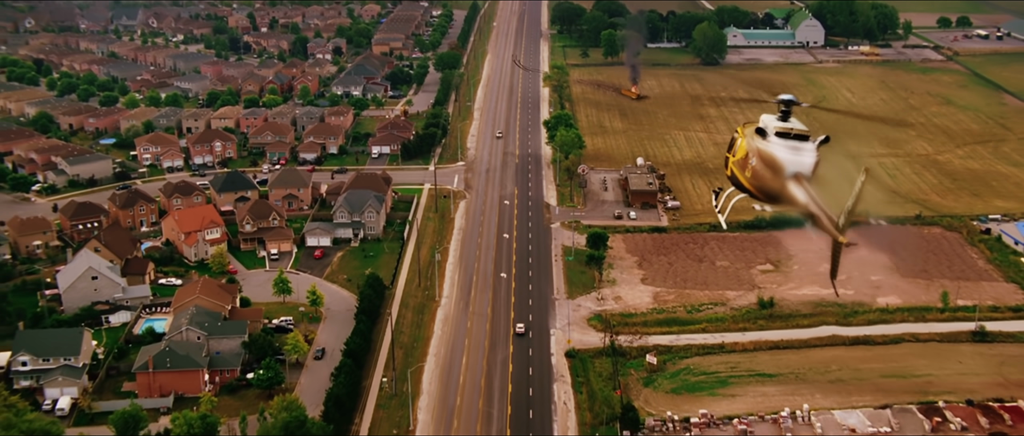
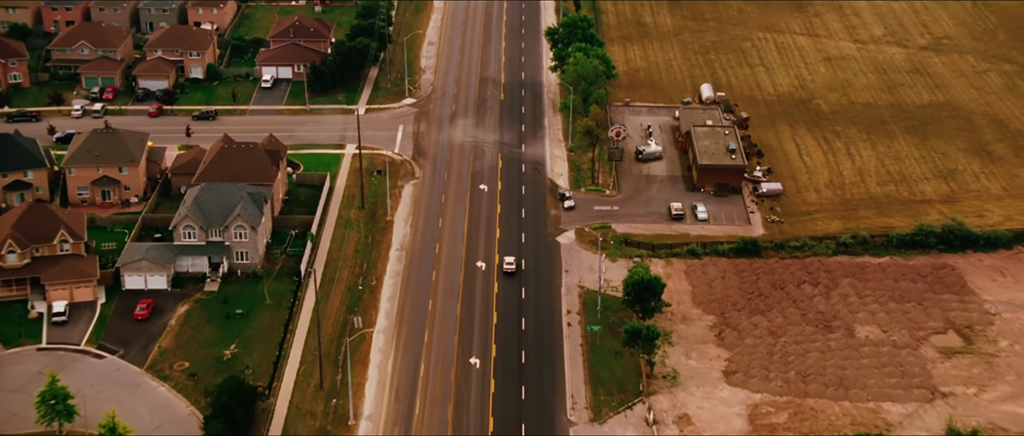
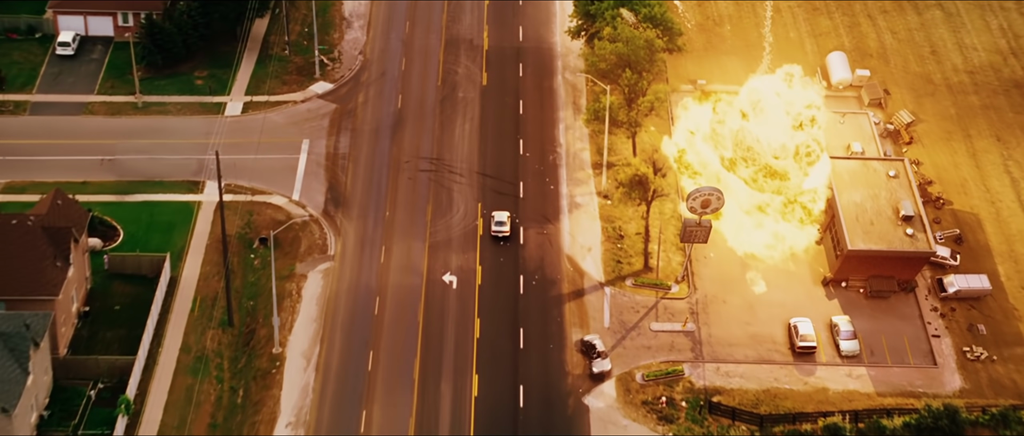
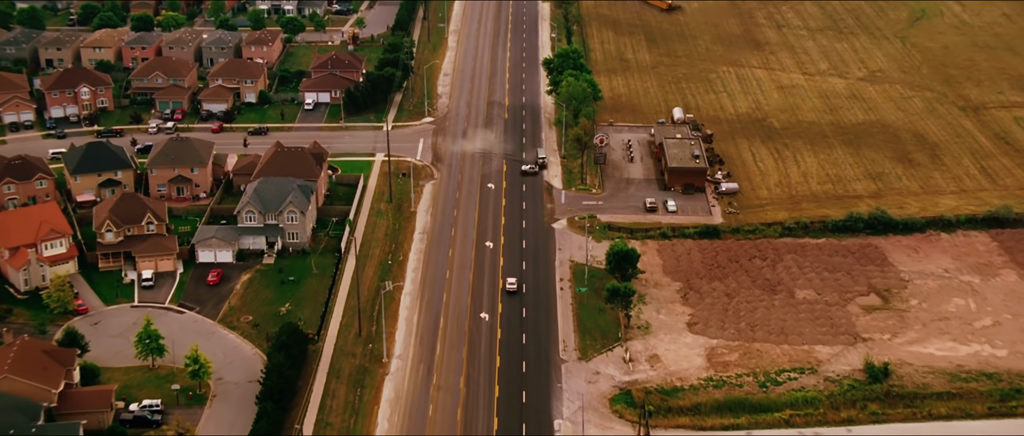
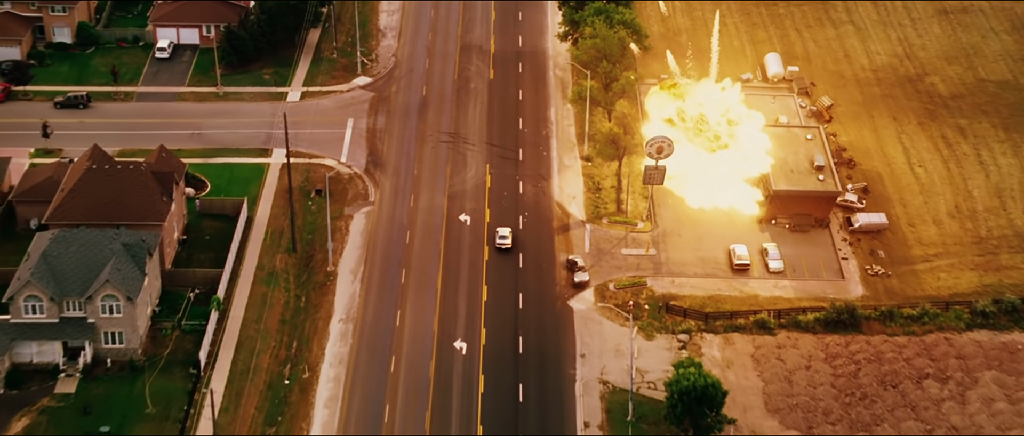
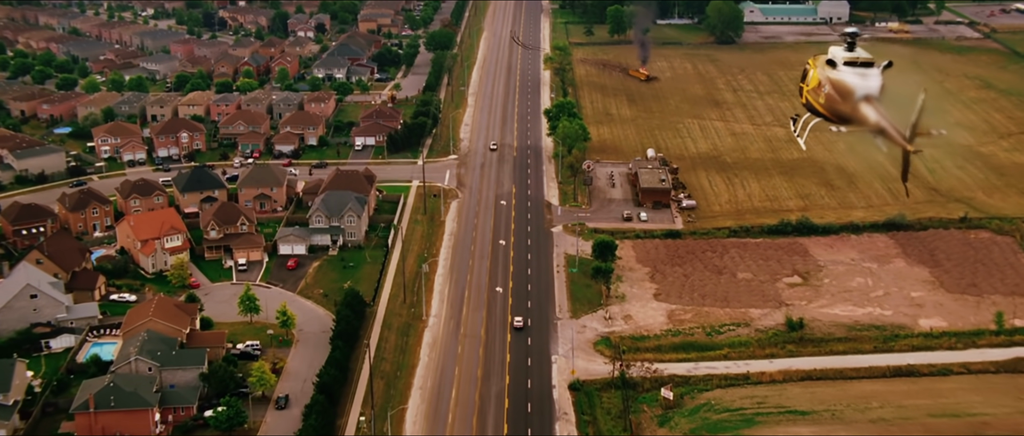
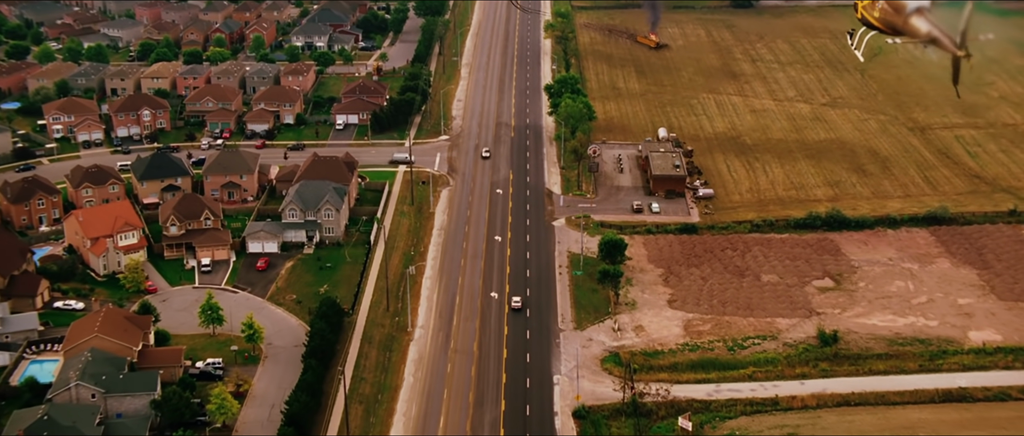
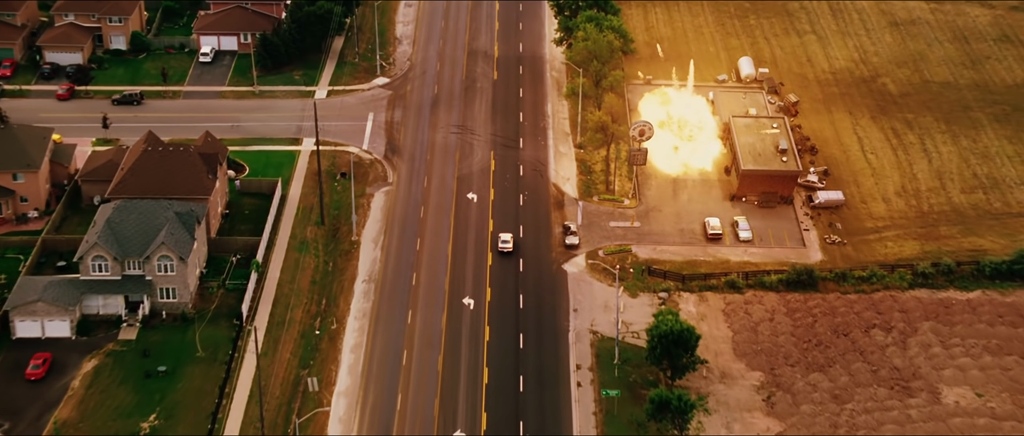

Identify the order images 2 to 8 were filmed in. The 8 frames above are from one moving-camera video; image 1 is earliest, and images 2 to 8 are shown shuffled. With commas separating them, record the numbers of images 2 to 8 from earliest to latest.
6, 7, 4, 2, 8, 5, 3
